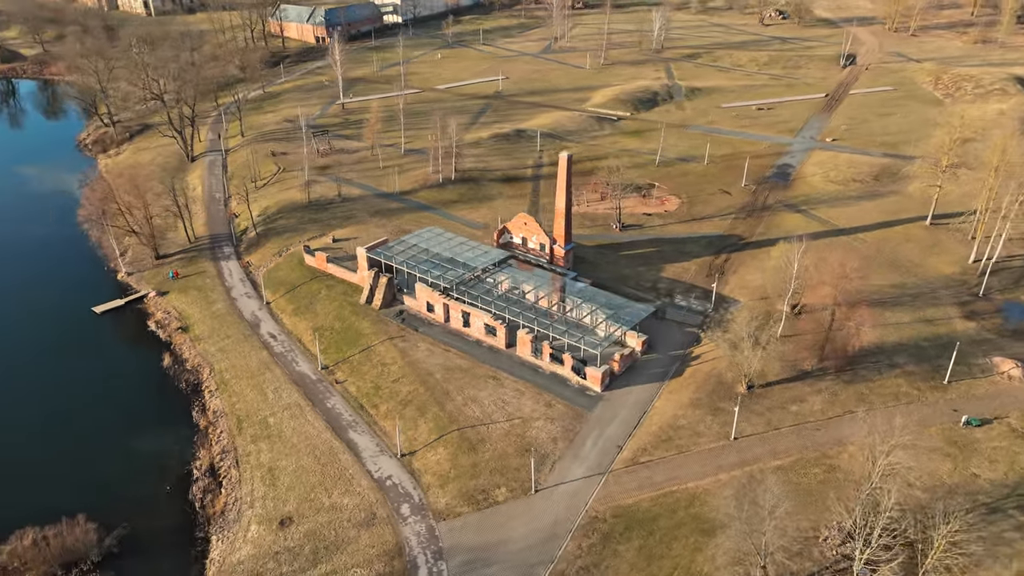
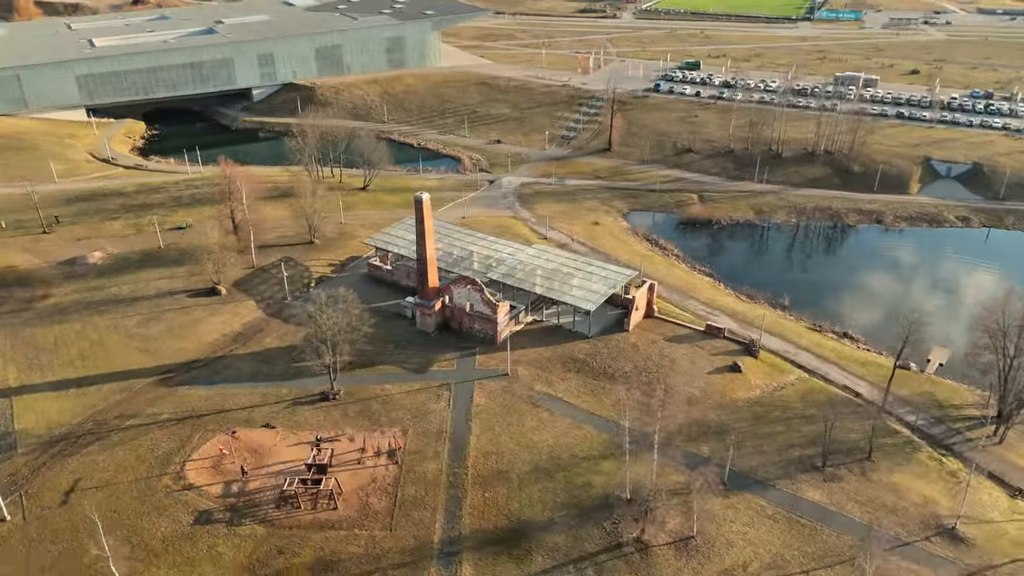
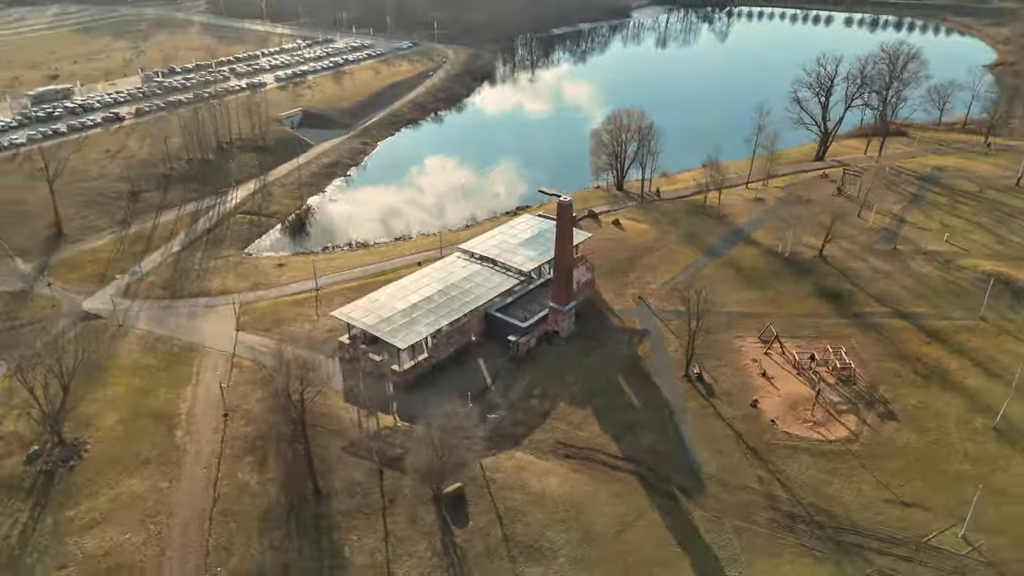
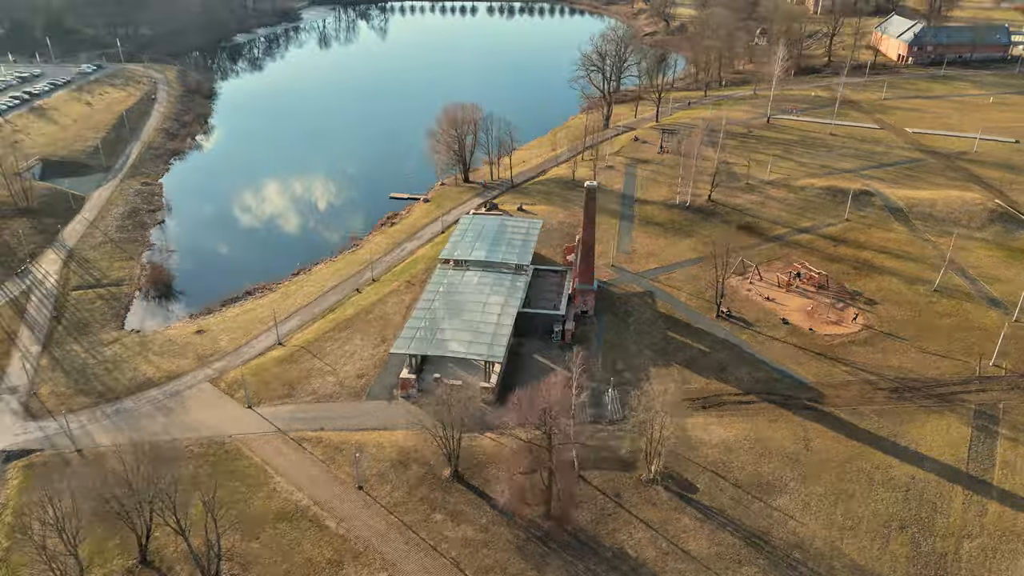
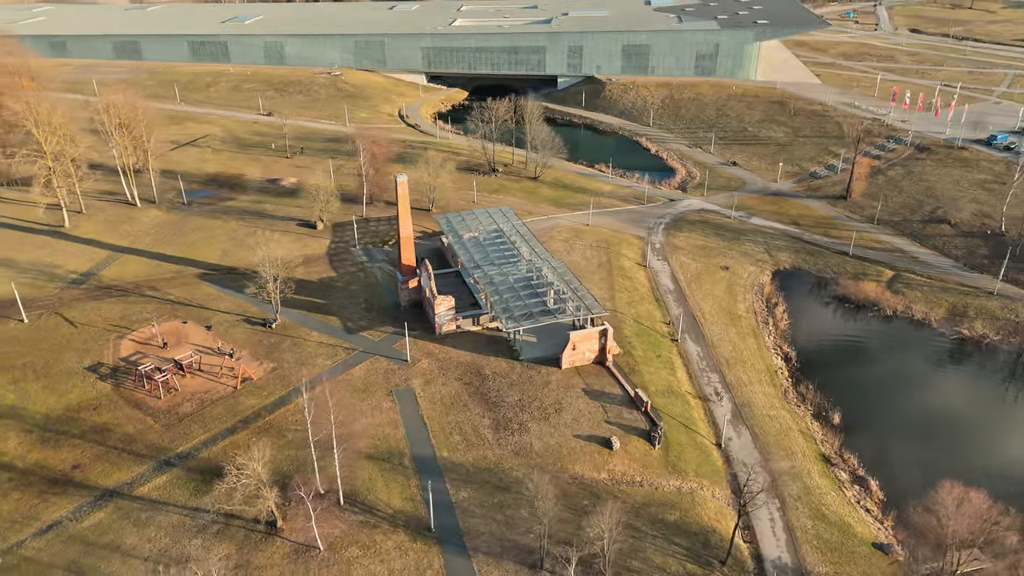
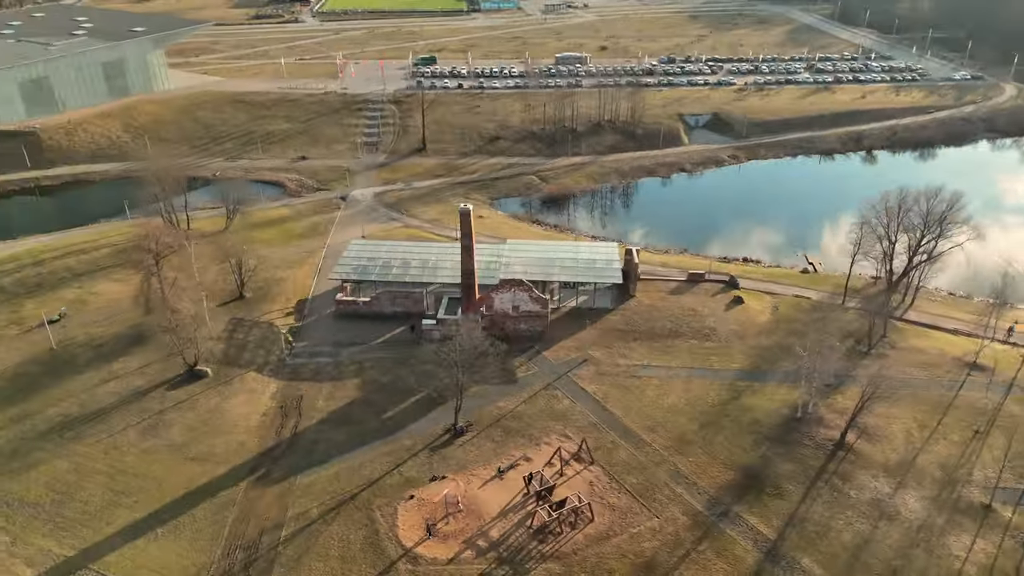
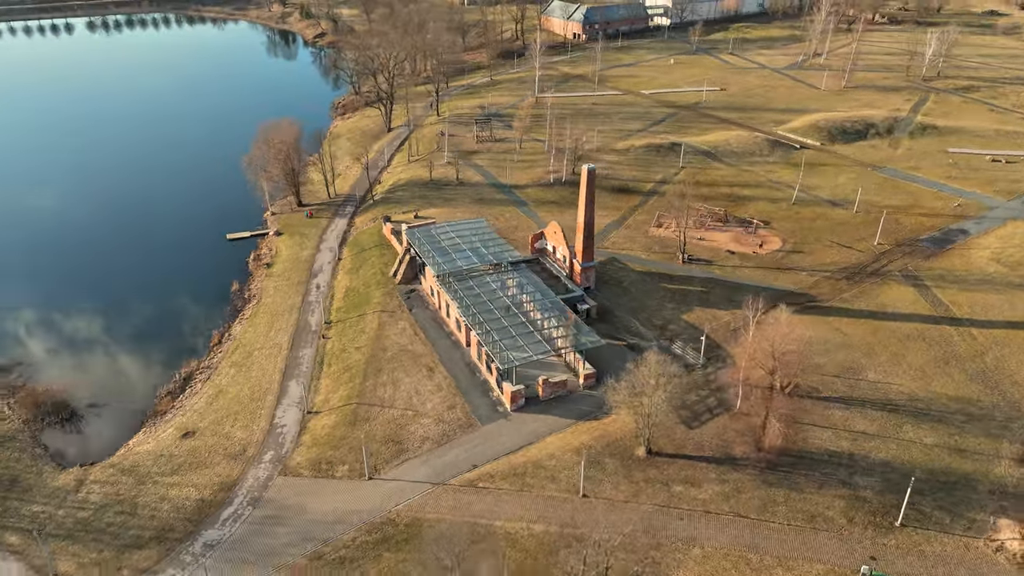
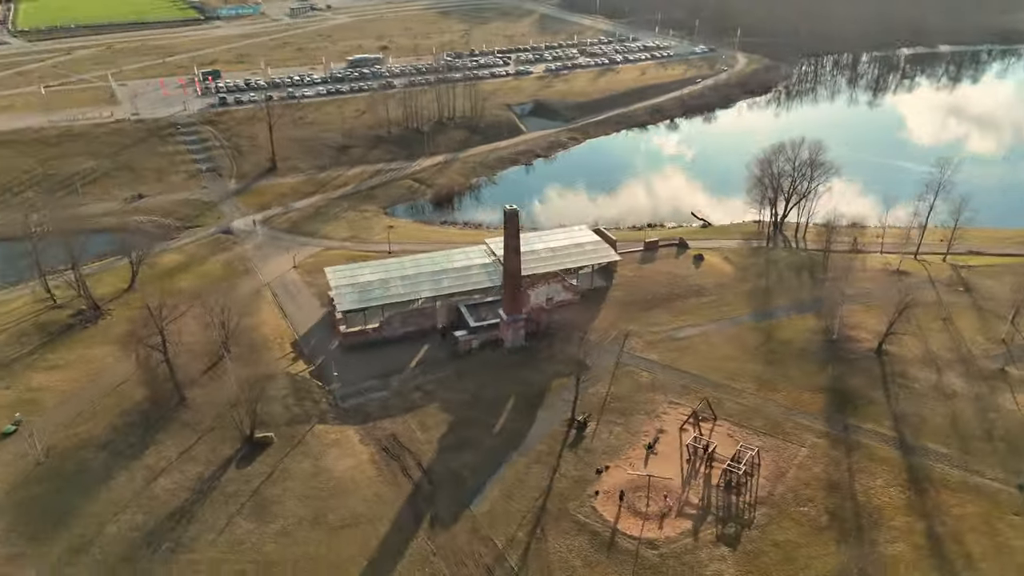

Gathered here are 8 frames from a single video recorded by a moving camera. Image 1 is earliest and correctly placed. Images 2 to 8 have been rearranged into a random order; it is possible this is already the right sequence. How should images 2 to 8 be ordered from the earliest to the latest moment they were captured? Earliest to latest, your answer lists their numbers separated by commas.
7, 4, 3, 8, 6, 2, 5
